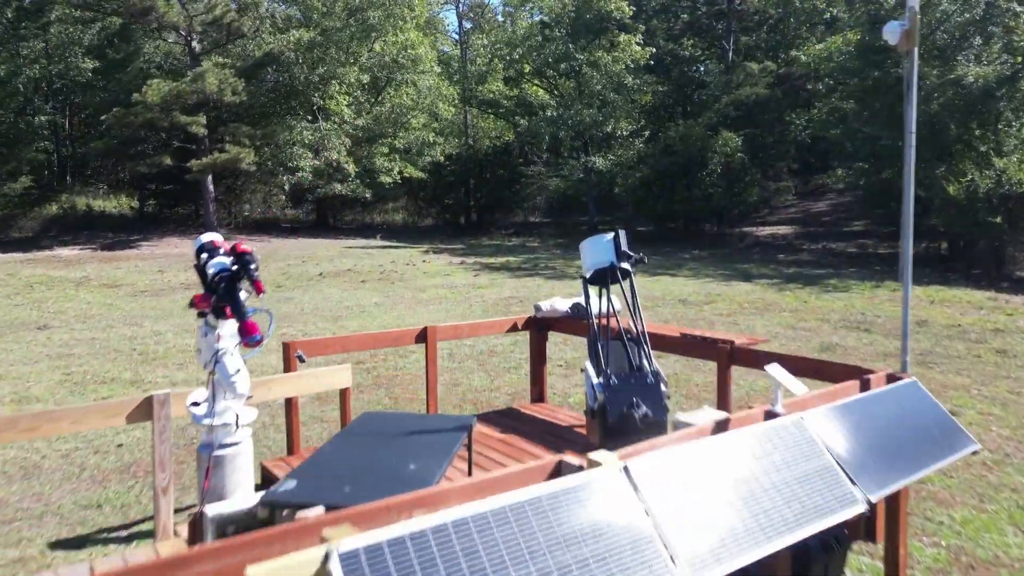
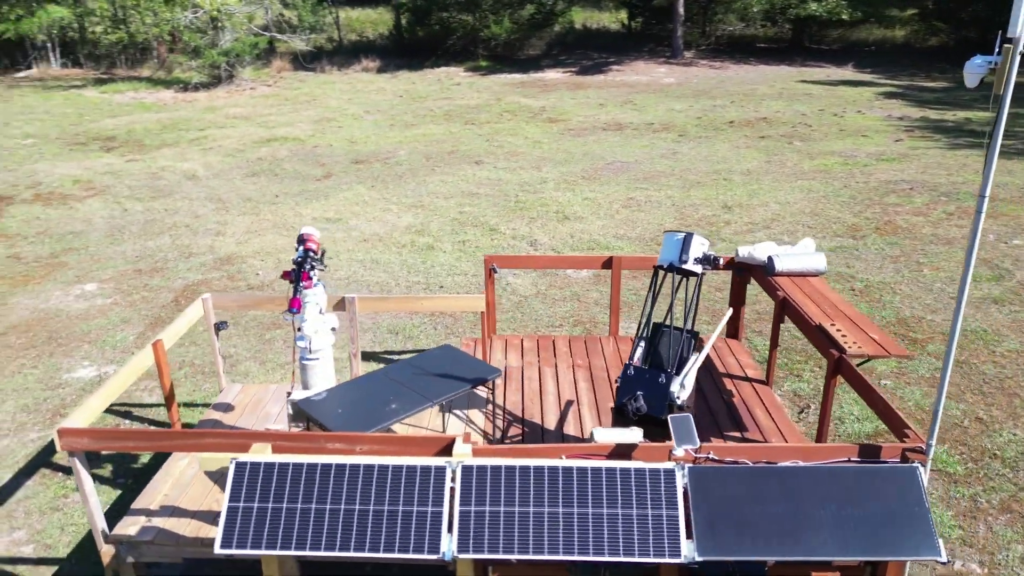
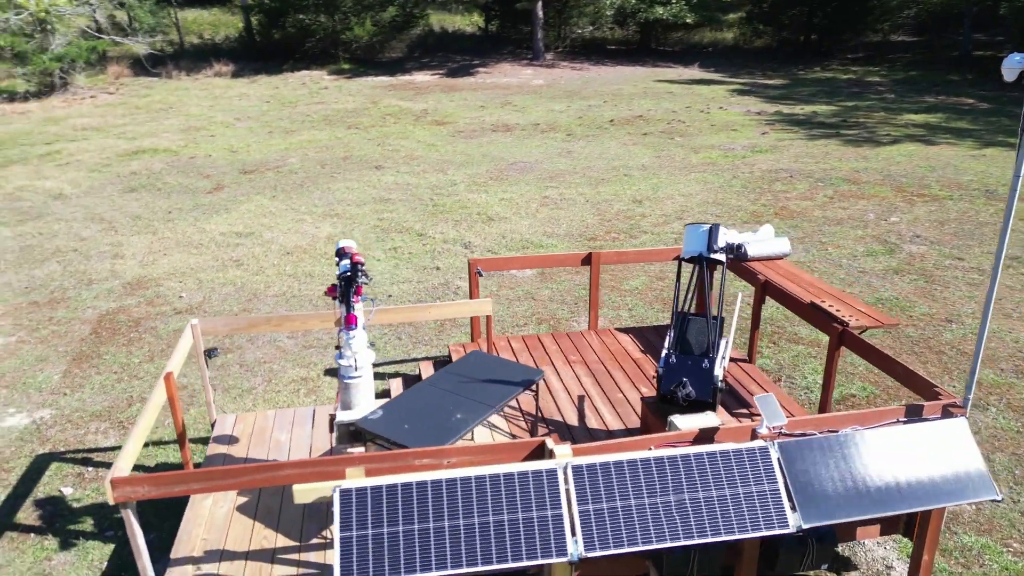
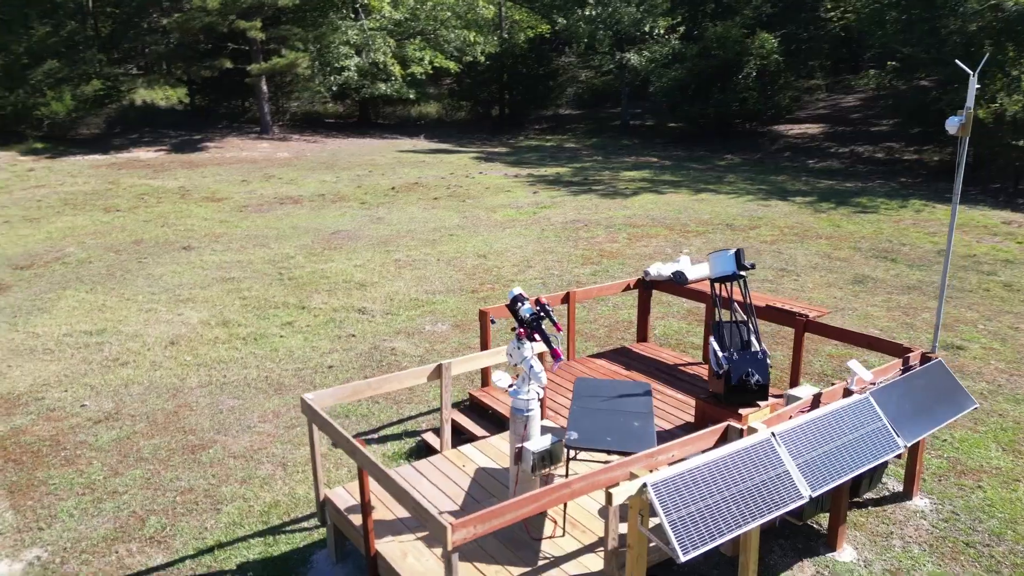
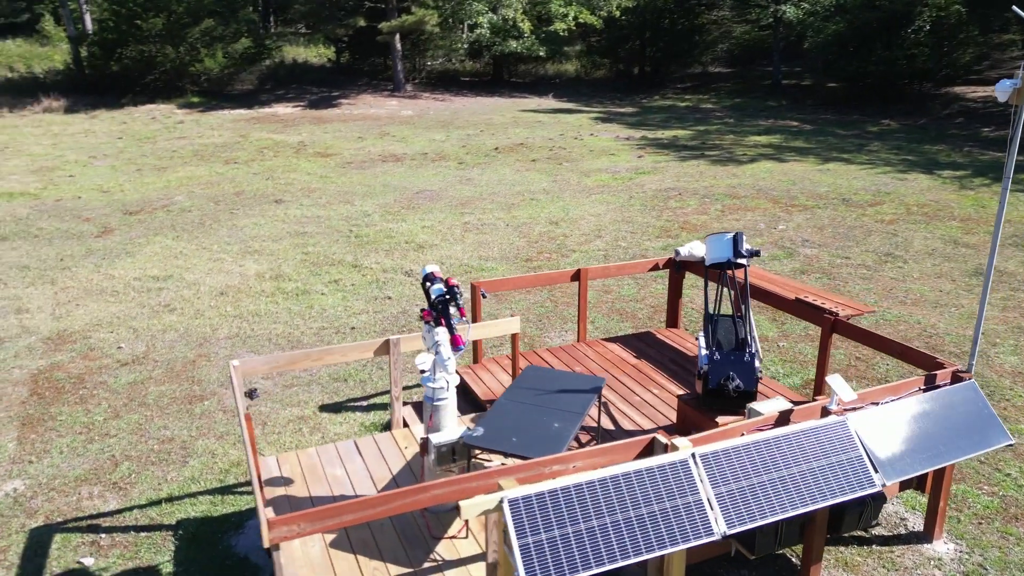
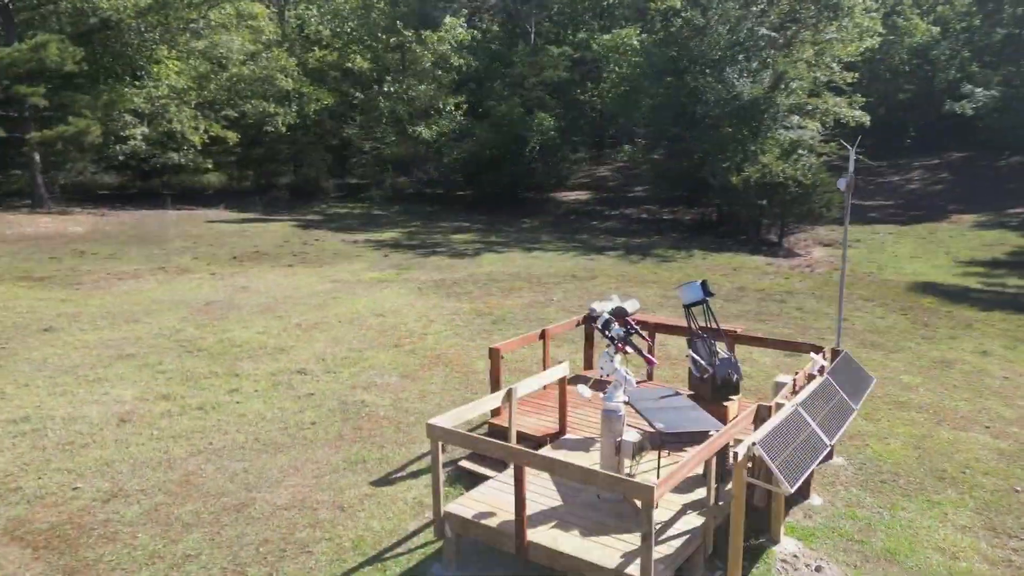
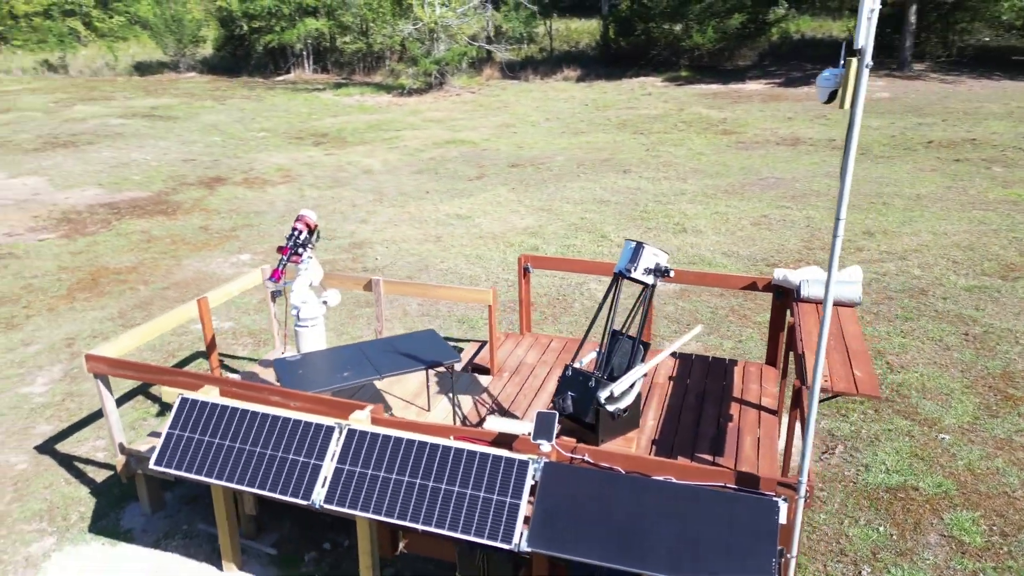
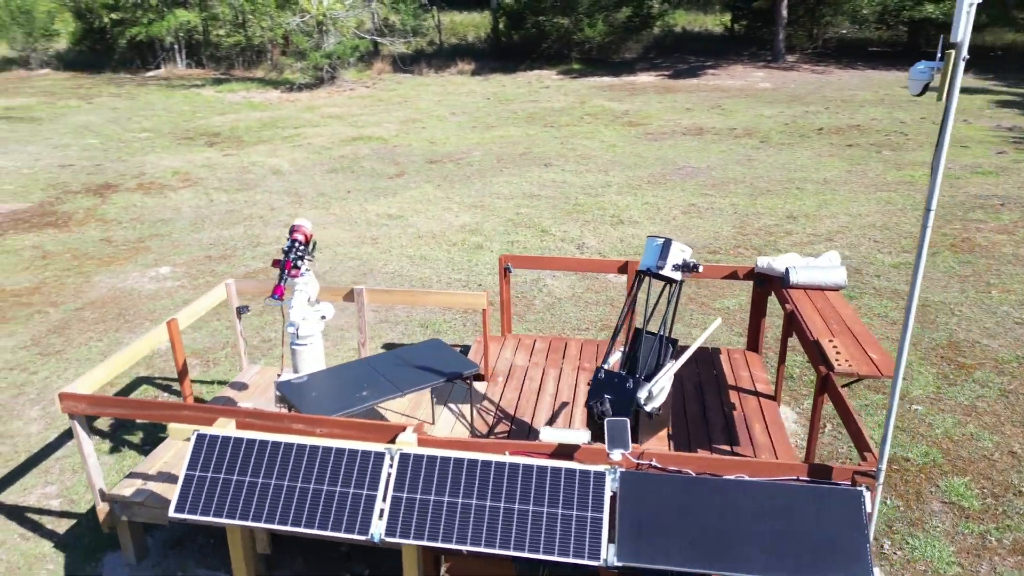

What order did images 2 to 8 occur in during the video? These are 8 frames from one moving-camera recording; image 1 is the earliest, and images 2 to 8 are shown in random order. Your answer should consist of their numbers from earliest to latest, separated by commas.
6, 4, 5, 3, 2, 8, 7
